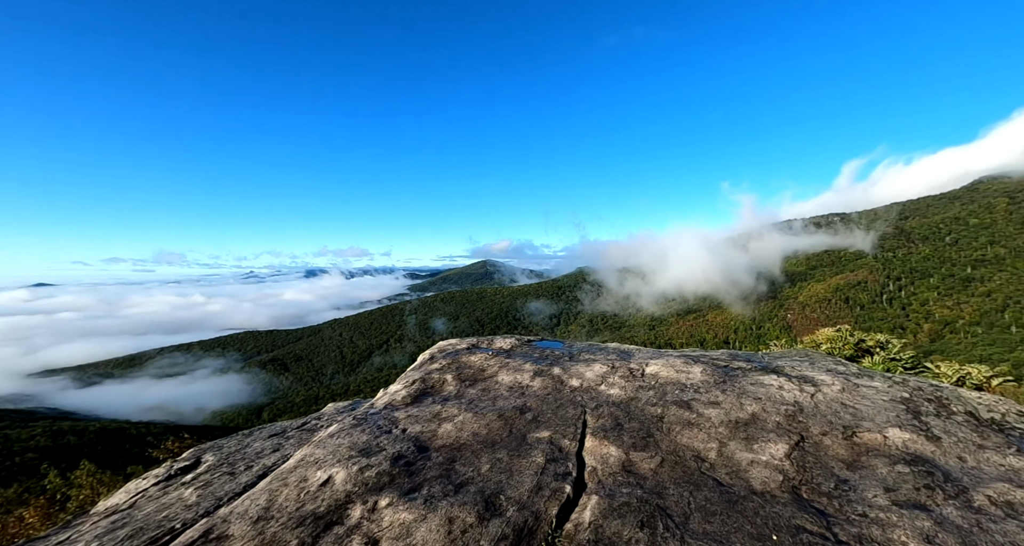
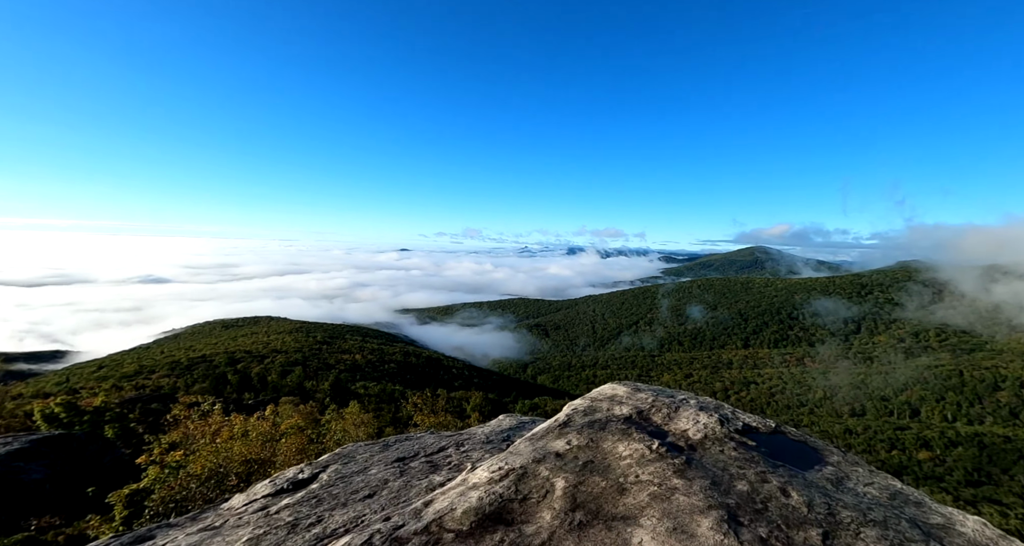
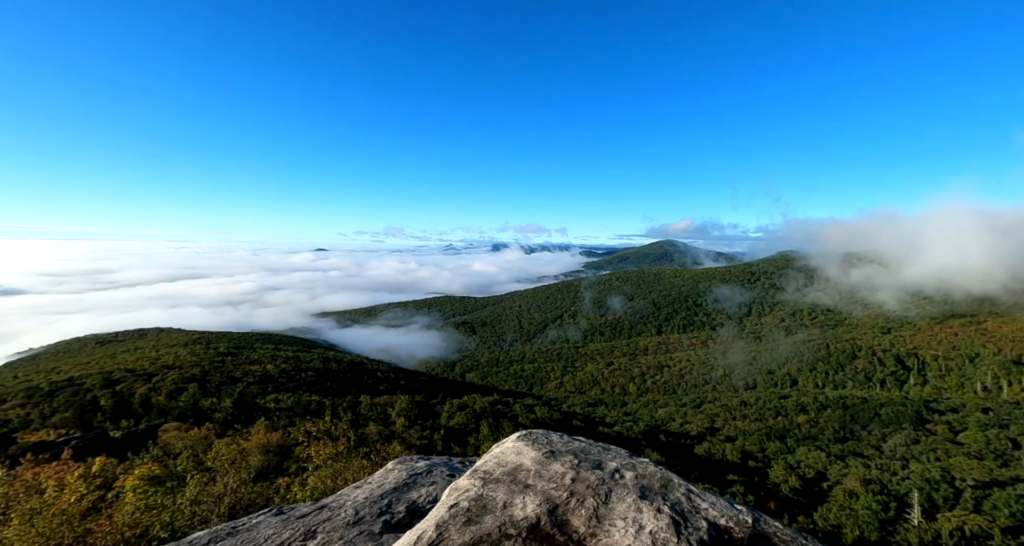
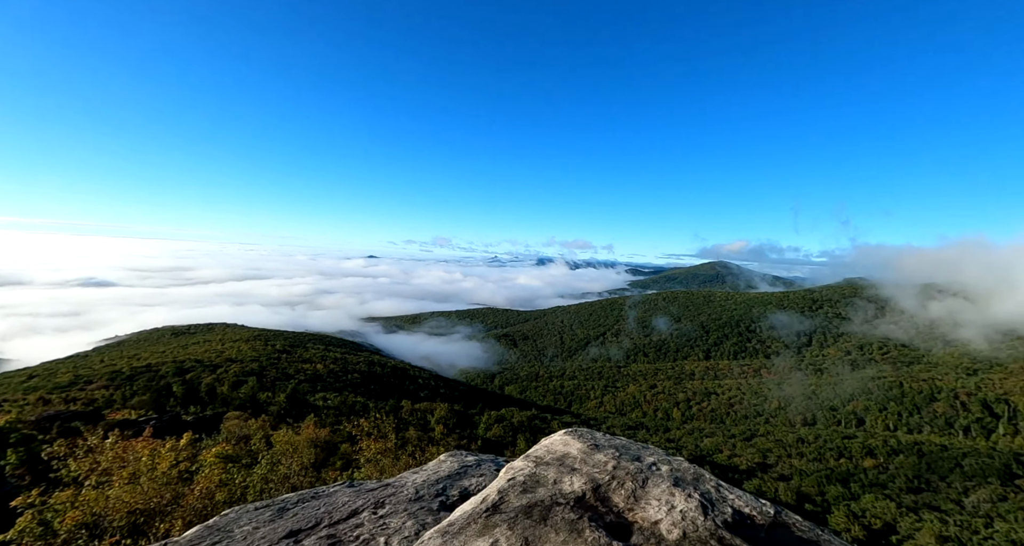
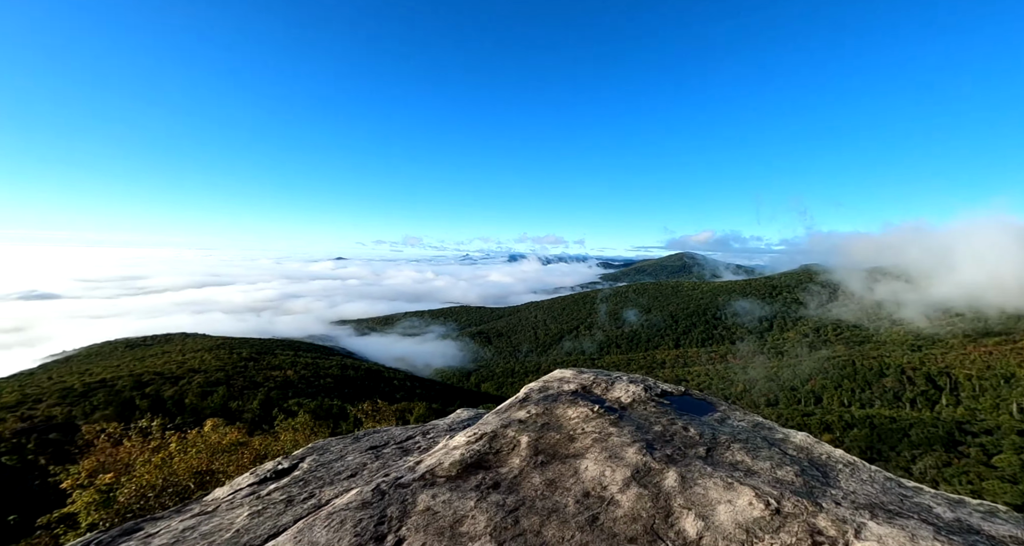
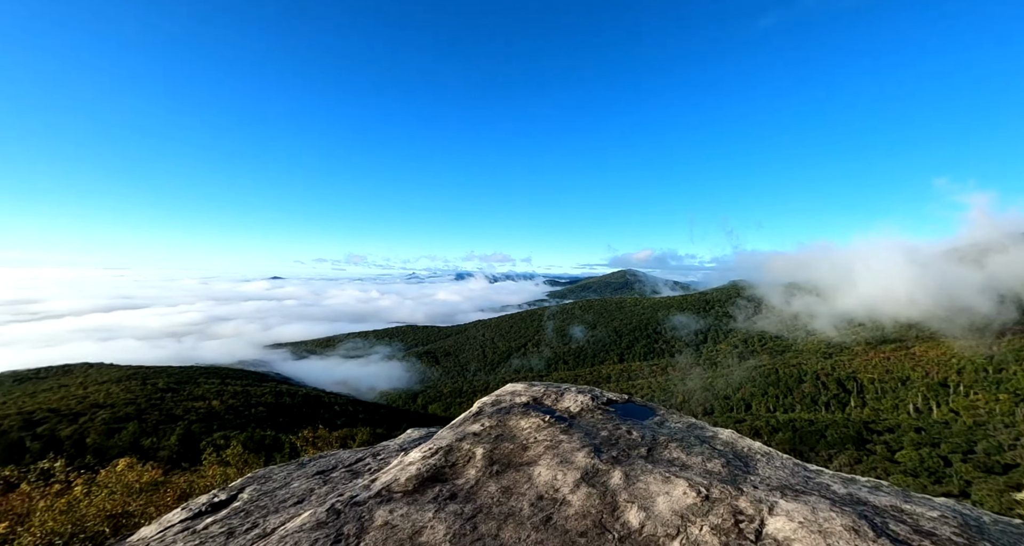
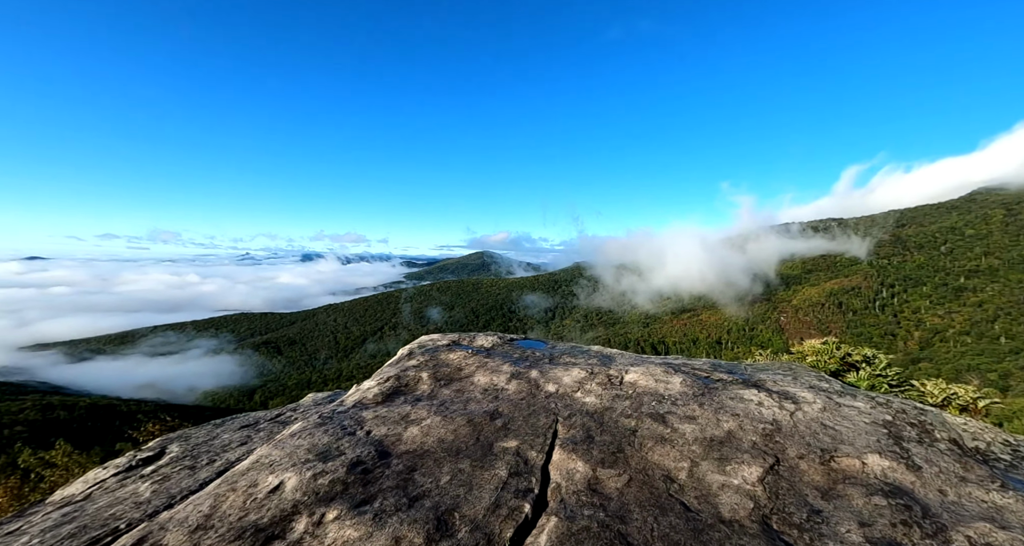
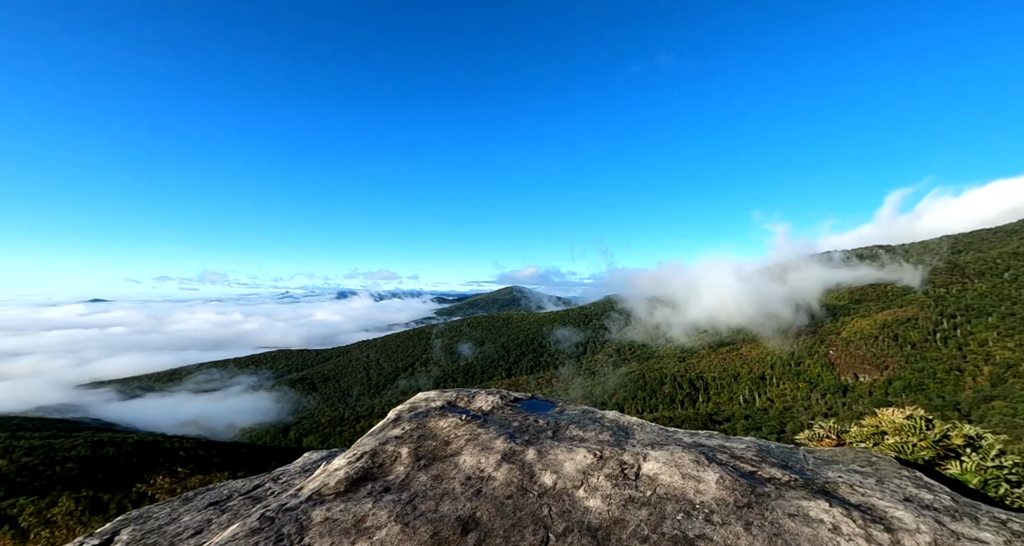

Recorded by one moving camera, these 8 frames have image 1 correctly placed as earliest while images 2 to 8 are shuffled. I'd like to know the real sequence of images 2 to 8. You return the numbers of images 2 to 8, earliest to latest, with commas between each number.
7, 8, 6, 5, 2, 4, 3
